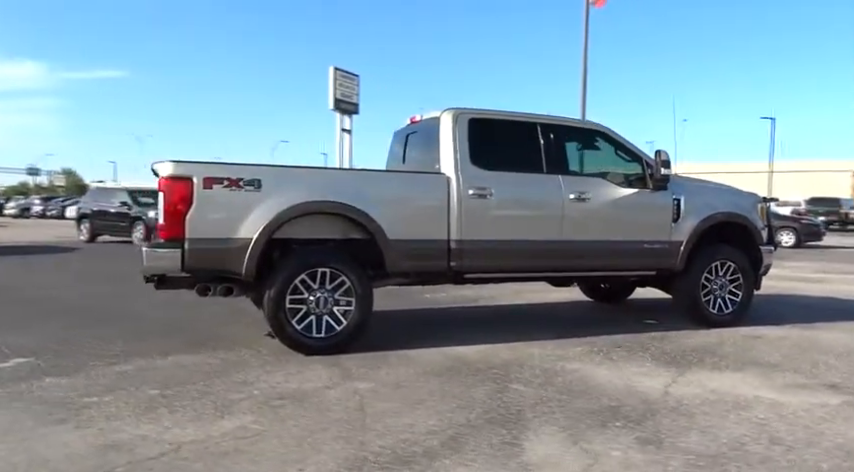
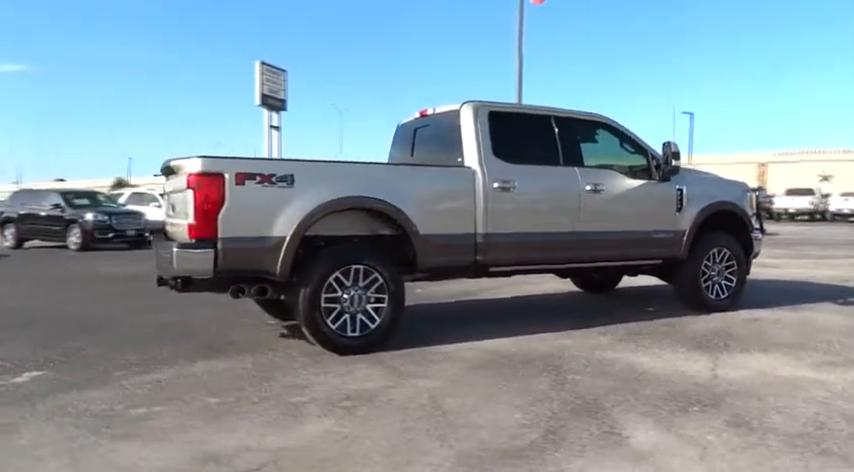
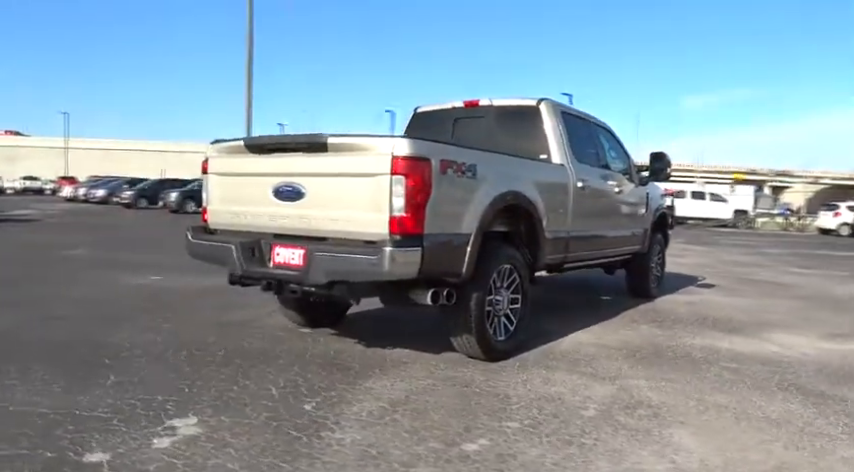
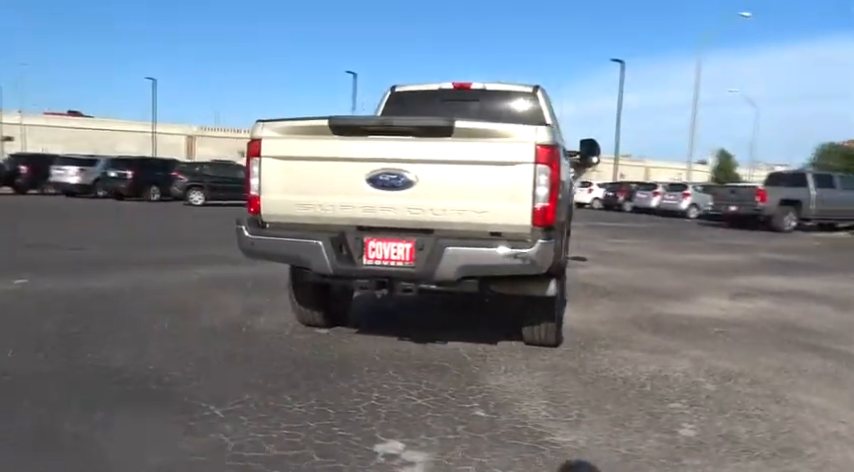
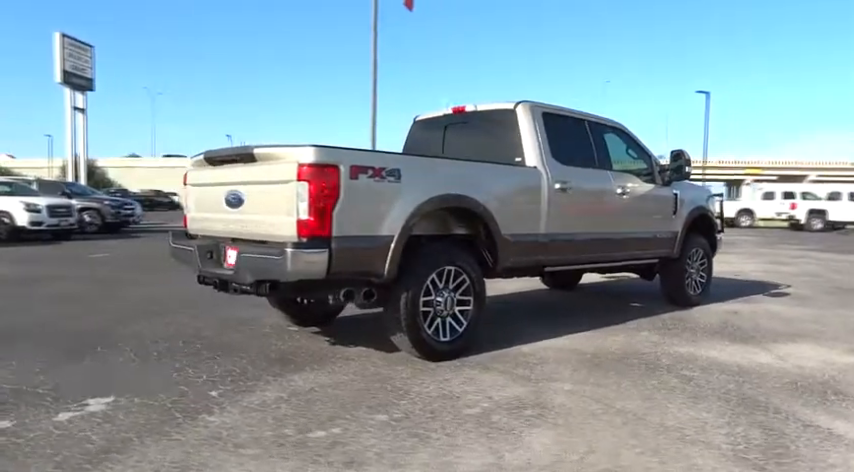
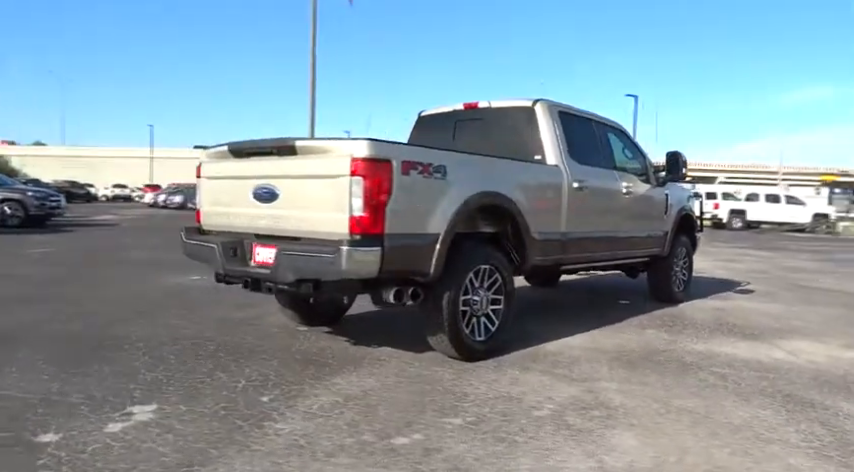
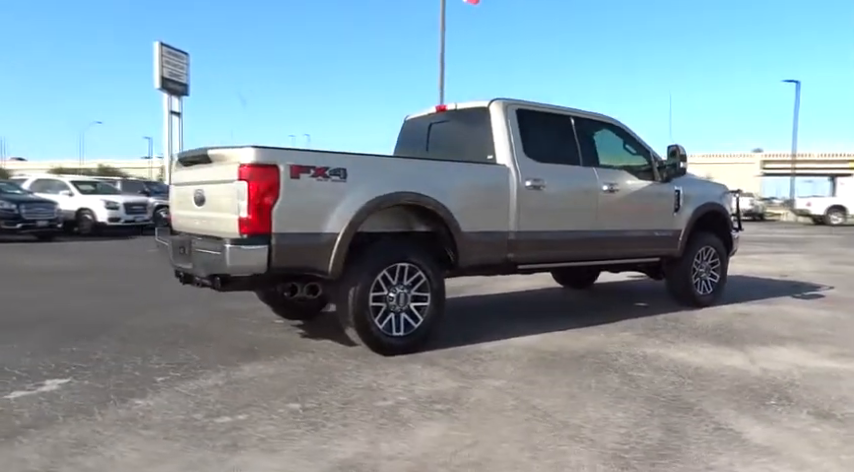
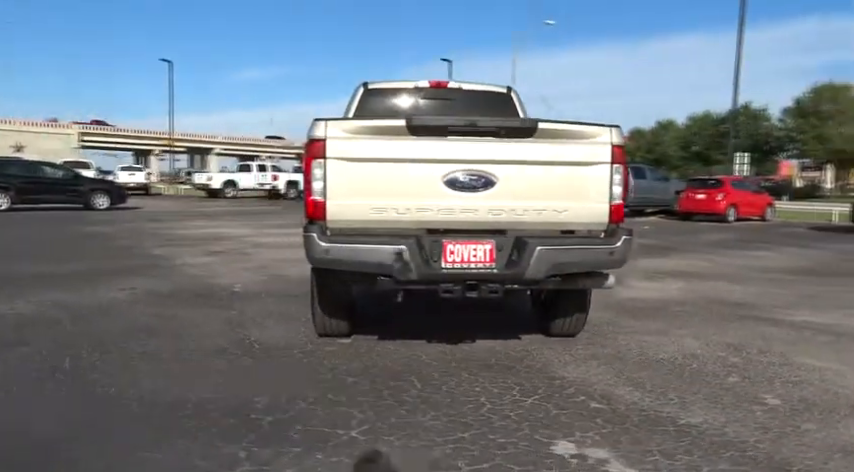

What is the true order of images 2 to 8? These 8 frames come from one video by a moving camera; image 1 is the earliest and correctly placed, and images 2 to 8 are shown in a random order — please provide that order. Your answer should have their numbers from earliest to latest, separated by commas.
2, 7, 5, 6, 3, 4, 8
